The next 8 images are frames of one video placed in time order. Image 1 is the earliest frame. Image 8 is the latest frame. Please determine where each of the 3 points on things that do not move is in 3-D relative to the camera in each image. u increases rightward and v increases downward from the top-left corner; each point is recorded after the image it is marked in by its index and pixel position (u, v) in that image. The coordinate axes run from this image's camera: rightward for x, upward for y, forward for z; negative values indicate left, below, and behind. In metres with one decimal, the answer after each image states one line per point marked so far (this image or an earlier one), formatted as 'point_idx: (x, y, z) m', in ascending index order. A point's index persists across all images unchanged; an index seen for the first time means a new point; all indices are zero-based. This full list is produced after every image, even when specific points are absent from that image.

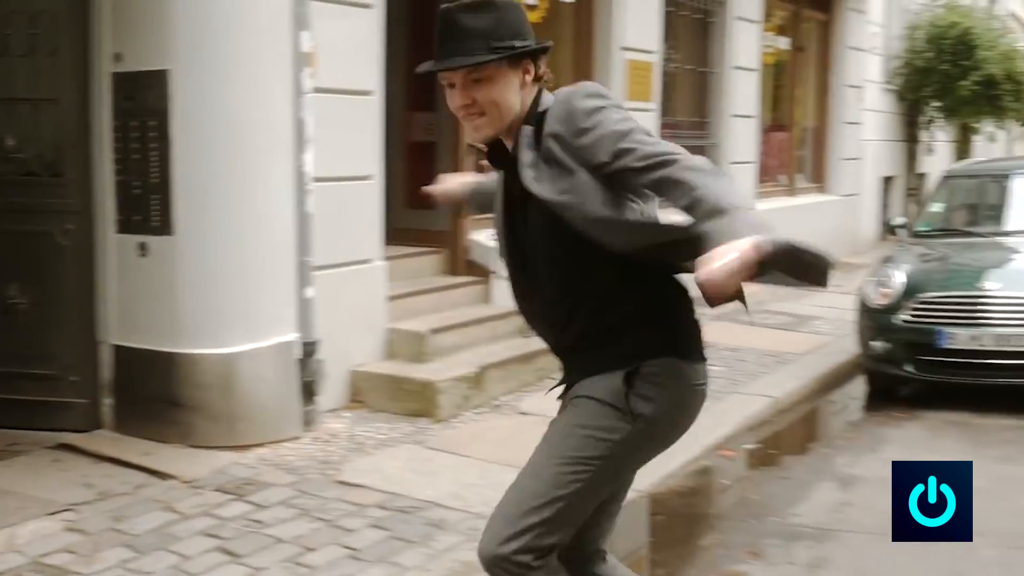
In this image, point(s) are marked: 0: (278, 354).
0: (-0.7, -0.2, +6.0) m
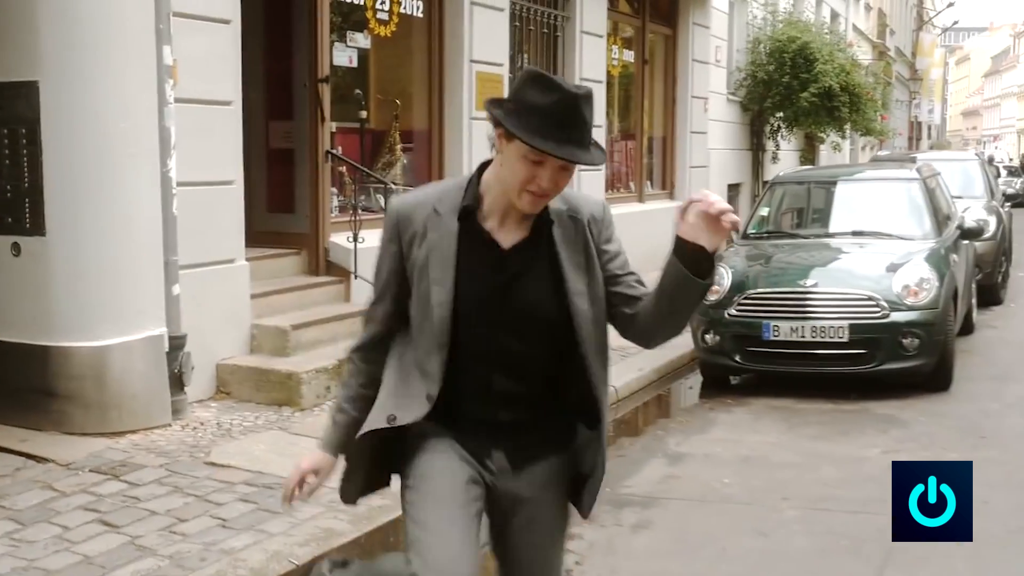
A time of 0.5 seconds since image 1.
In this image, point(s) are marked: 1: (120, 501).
0: (-1.2, -0.2, +6.4) m
1: (-1.0, -0.6, +5.2) m
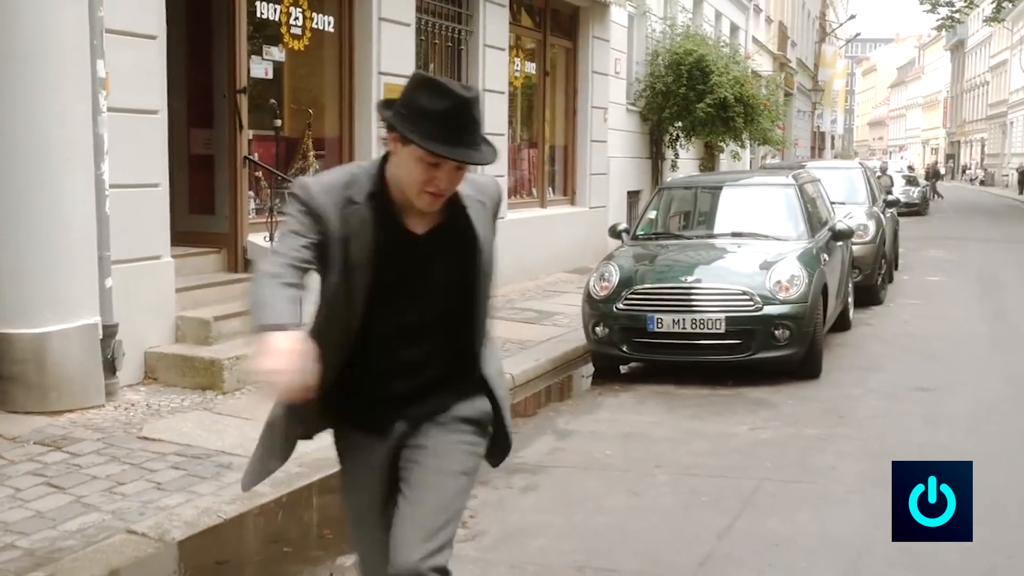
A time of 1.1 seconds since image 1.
0: (-1.5, -0.2, +7.0) m
1: (-1.3, -0.5, +5.8) m
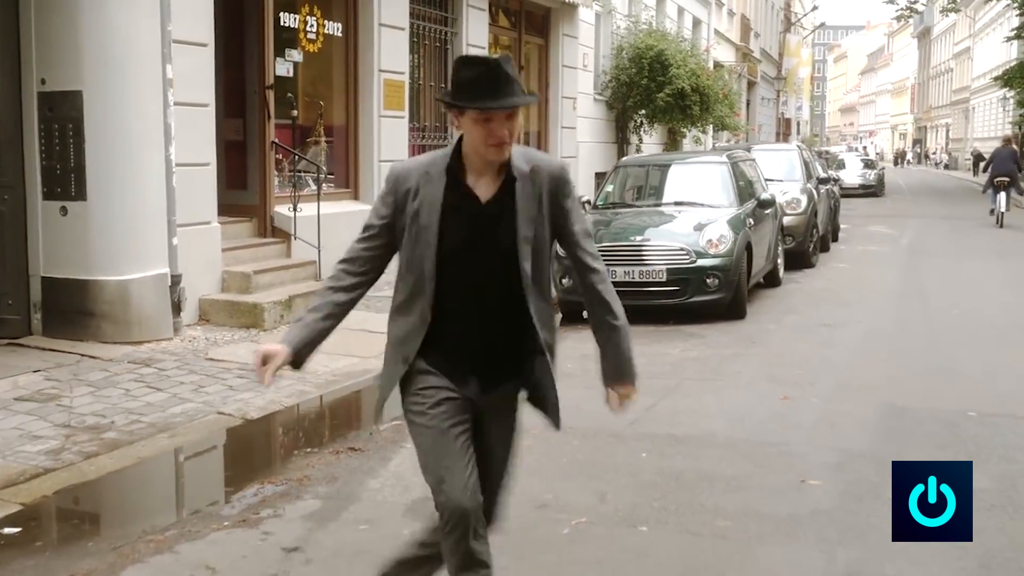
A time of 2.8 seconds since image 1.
0: (-1.6, 0.0, +8.9) m
1: (-1.4, -0.3, +7.7) m
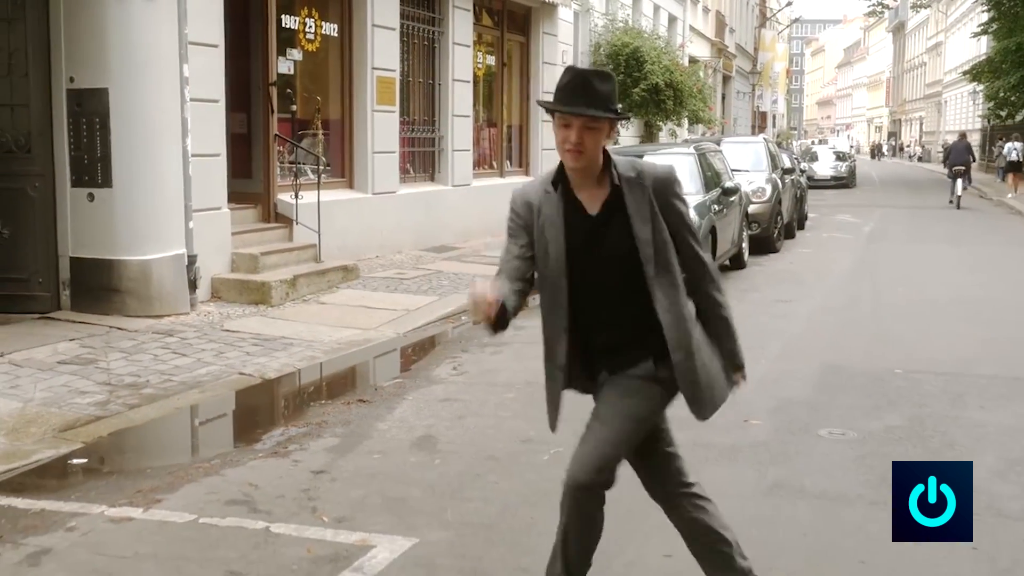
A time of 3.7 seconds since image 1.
0: (-1.7, +0.1, +9.8) m
1: (-1.4, -0.2, +8.6) m
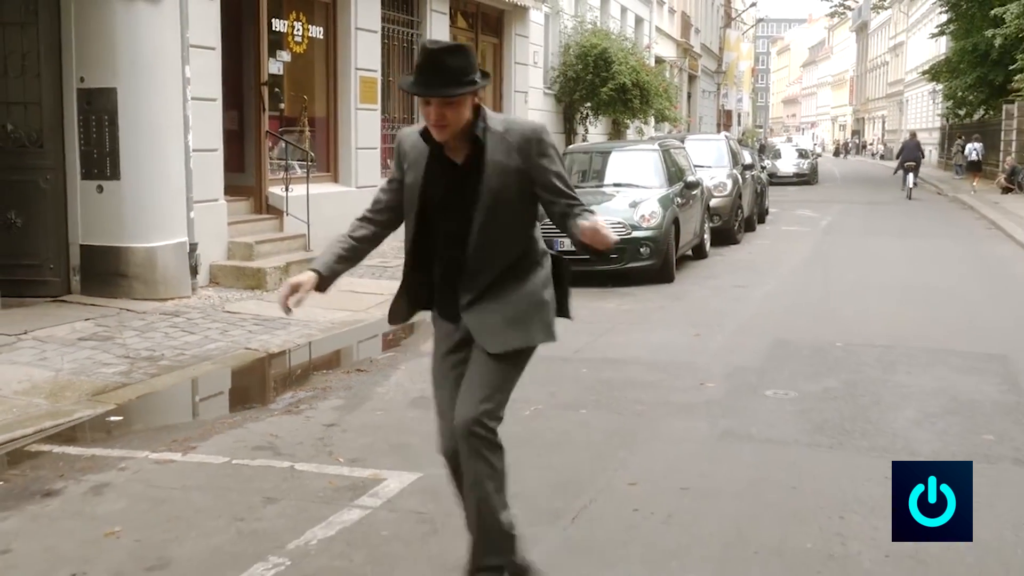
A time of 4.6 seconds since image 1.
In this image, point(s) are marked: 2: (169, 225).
0: (-1.8, +0.2, +10.5) m
1: (-1.5, -0.2, +9.3) m
2: (-1.8, +0.3, +10.5) m
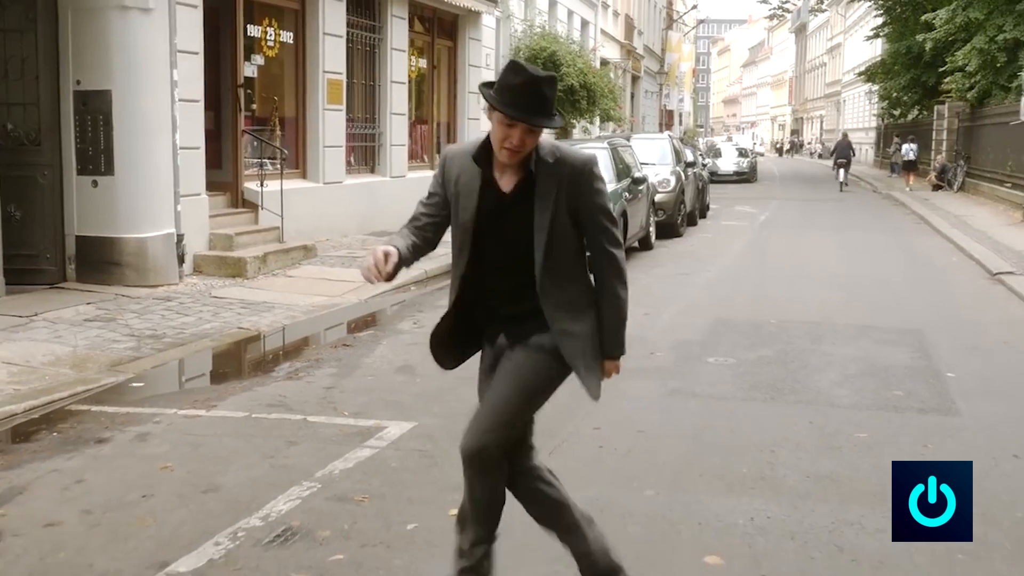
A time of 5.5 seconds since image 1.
0: (-2.0, +0.3, +11.4) m
1: (-1.7, -0.1, +10.2) m
2: (-2.0, +0.4, +11.4) m
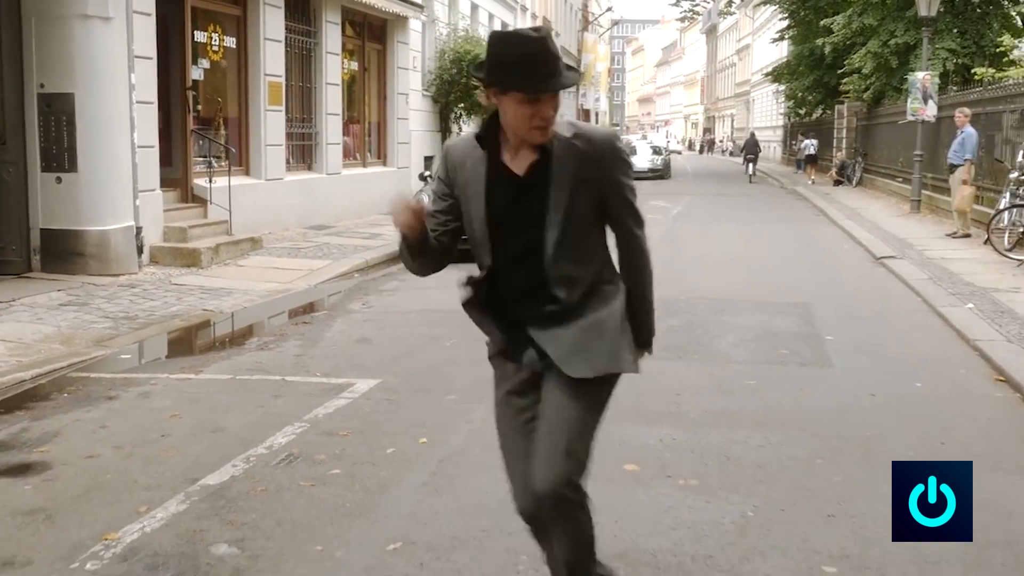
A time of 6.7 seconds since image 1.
0: (-2.4, +0.4, +12.4) m
1: (-2.1, 0.0, +11.2) m
2: (-2.5, +0.5, +12.4) m
